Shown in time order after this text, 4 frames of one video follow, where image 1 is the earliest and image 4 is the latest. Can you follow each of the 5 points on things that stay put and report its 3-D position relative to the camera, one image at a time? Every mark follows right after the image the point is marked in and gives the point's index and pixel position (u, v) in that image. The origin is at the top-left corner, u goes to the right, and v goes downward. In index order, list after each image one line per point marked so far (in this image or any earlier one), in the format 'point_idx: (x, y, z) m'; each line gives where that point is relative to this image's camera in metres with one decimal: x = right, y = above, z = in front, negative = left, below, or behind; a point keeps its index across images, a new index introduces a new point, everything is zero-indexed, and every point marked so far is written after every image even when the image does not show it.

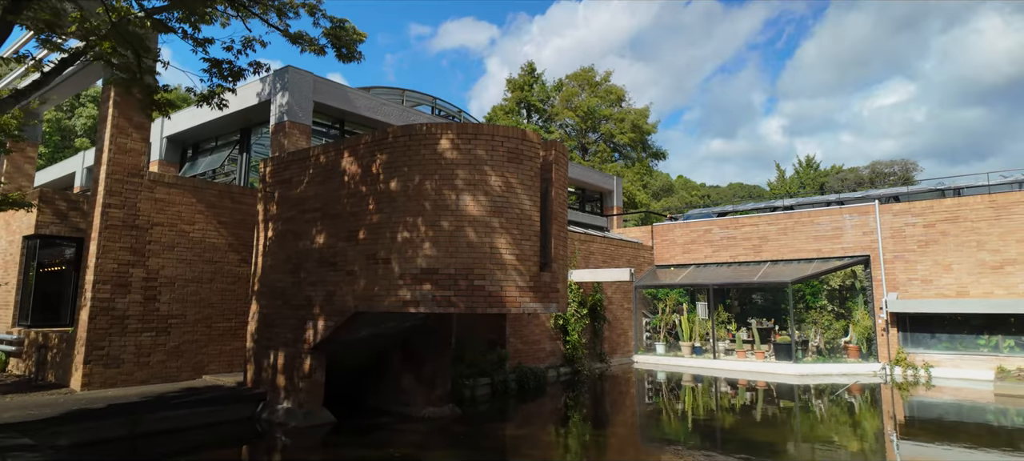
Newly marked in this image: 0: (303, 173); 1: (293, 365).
0: (-5.1, +1.4, +9.7) m
1: (-5.0, -3.0, +9.0) m
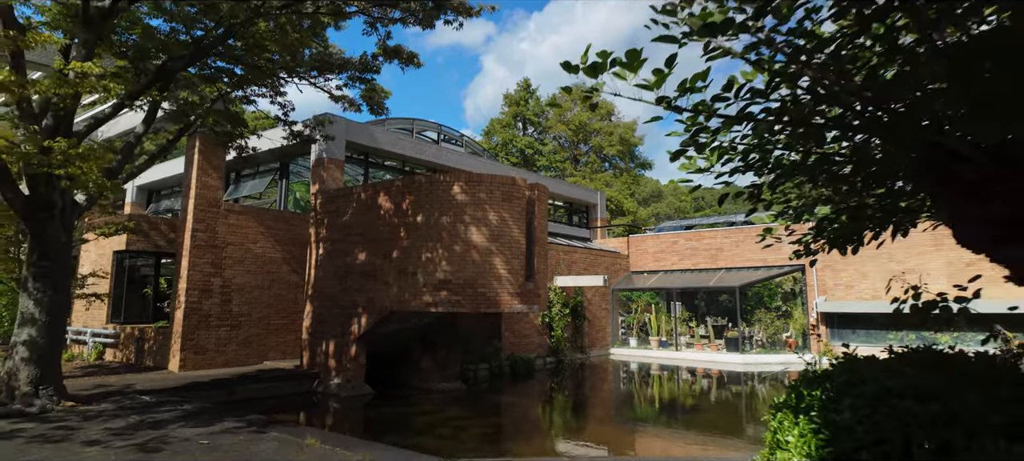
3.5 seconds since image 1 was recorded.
0: (-5.3, +0.8, +12.8) m
1: (-5.2, -3.7, +12.0) m
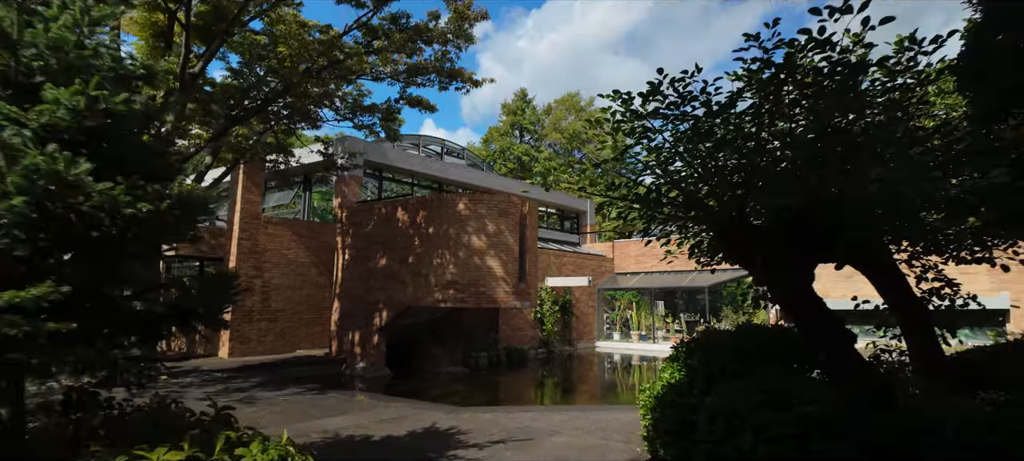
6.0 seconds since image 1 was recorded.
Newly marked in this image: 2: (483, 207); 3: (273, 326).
0: (-5.5, +0.5, +15.2) m
1: (-5.4, -4.0, +14.4) m
2: (-1.0, +0.8, +13.7) m
3: (-9.6, -3.9, +15.8) m
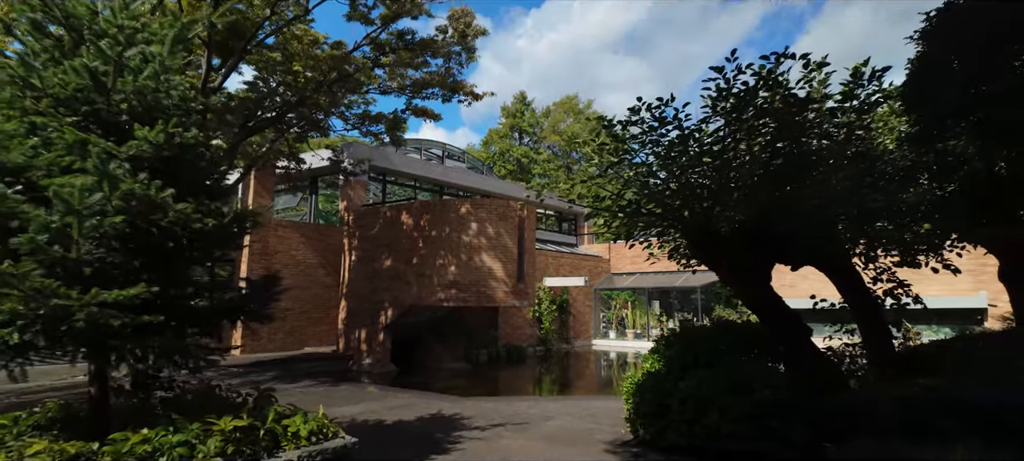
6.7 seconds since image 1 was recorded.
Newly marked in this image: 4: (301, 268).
0: (-5.5, +0.4, +15.9) m
1: (-5.4, -4.1, +15.2) m
2: (-1.0, +0.7, +14.4) m
3: (-9.7, -4.0, +16.6) m
4: (-9.2, -1.6, +17.1) m
